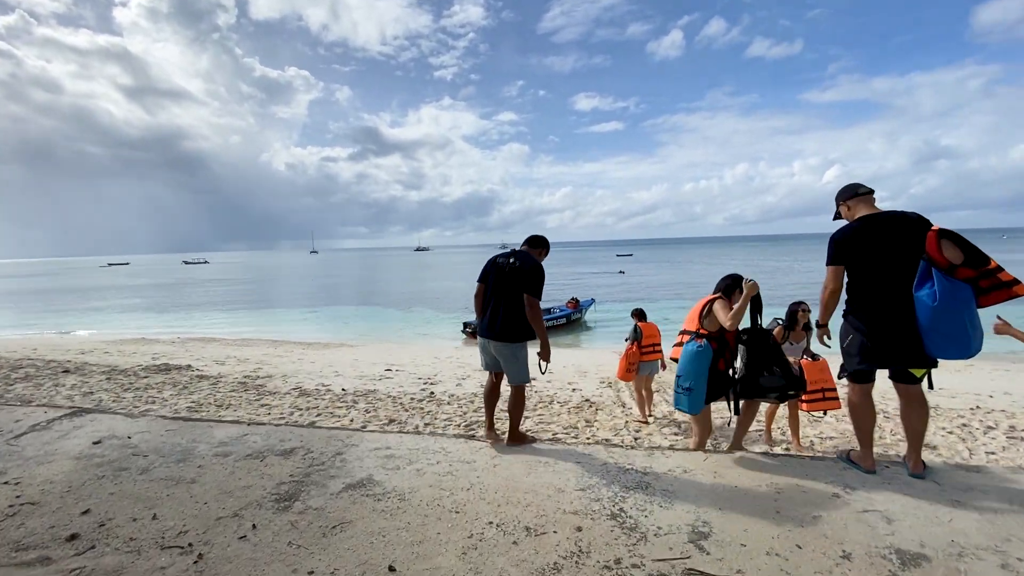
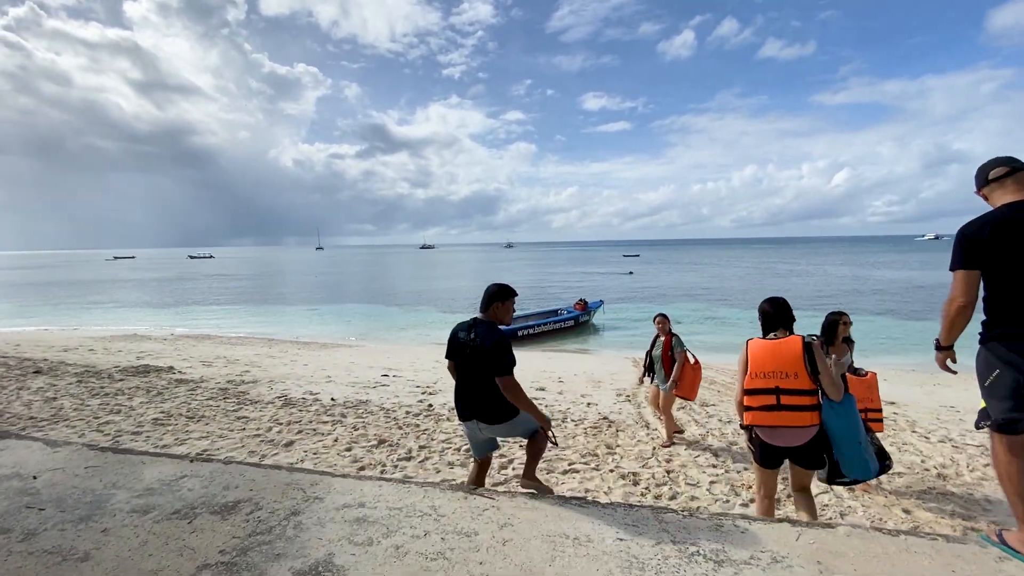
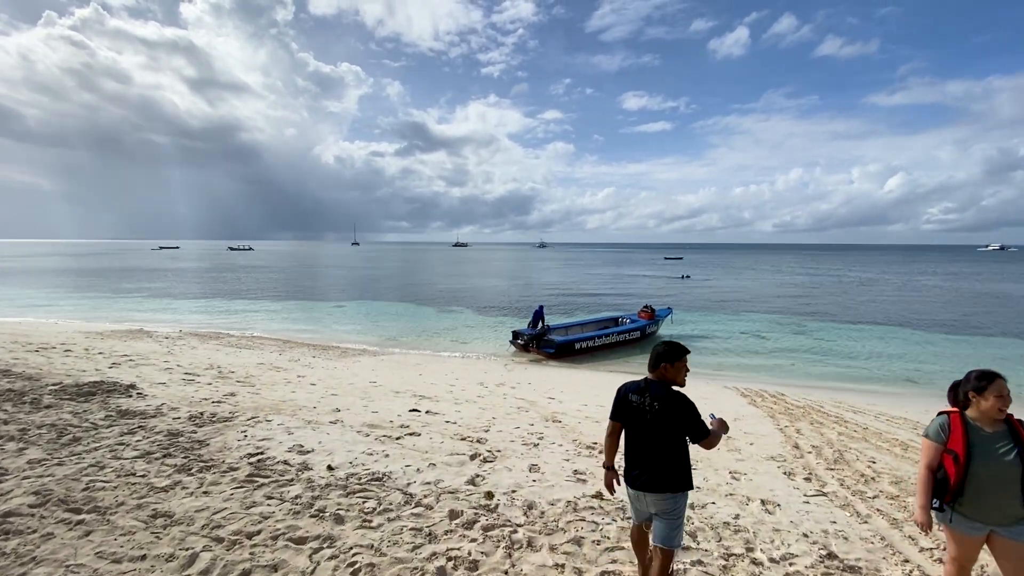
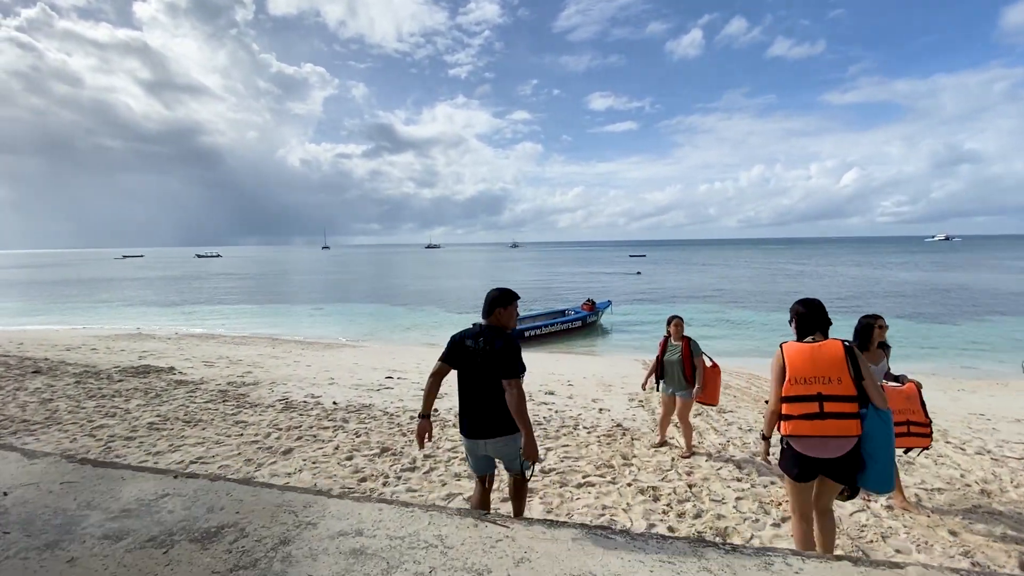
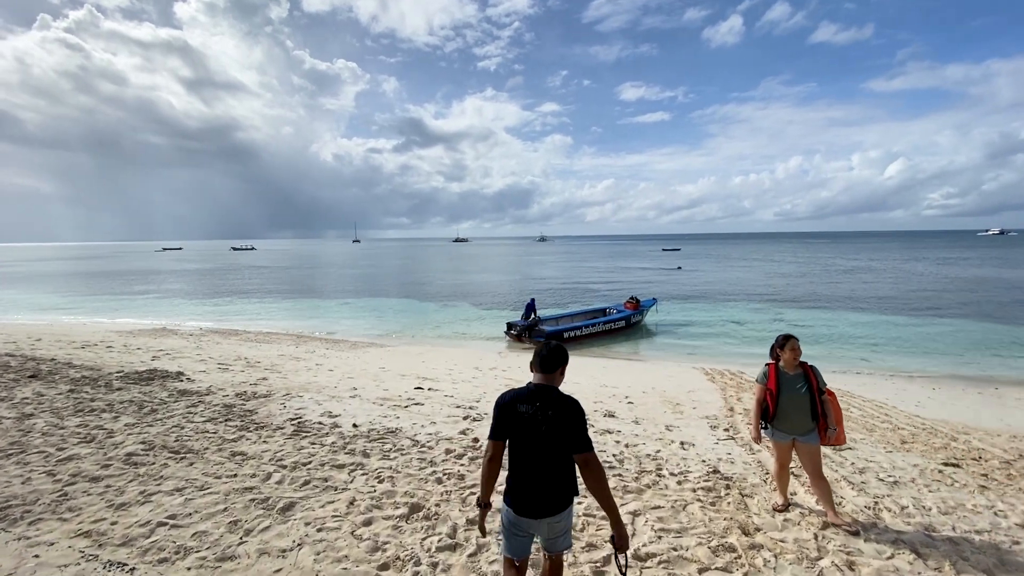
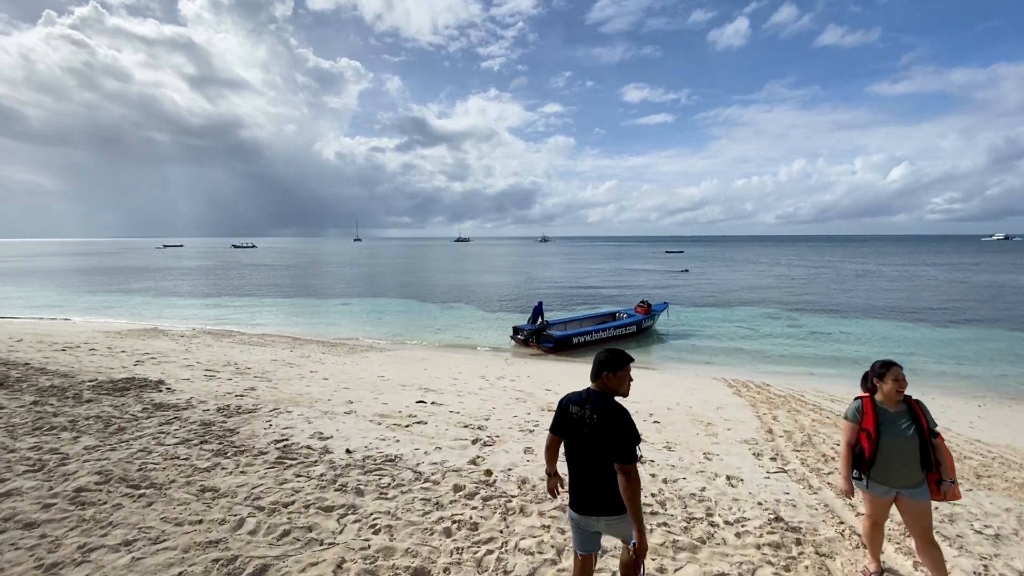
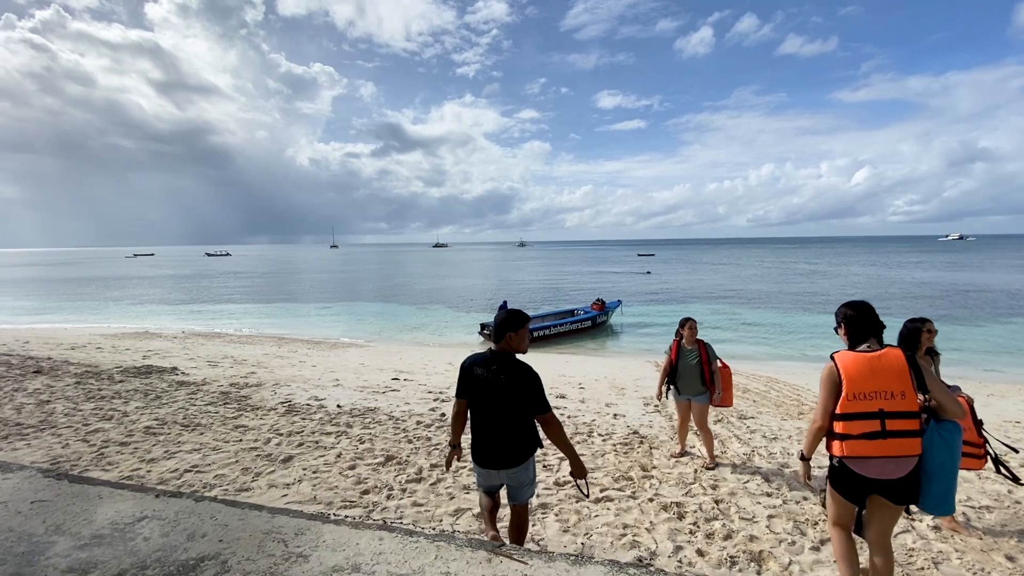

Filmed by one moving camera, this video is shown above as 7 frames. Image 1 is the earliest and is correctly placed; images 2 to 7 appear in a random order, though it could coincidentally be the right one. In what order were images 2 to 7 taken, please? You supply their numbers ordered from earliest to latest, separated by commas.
2, 4, 7, 5, 6, 3
